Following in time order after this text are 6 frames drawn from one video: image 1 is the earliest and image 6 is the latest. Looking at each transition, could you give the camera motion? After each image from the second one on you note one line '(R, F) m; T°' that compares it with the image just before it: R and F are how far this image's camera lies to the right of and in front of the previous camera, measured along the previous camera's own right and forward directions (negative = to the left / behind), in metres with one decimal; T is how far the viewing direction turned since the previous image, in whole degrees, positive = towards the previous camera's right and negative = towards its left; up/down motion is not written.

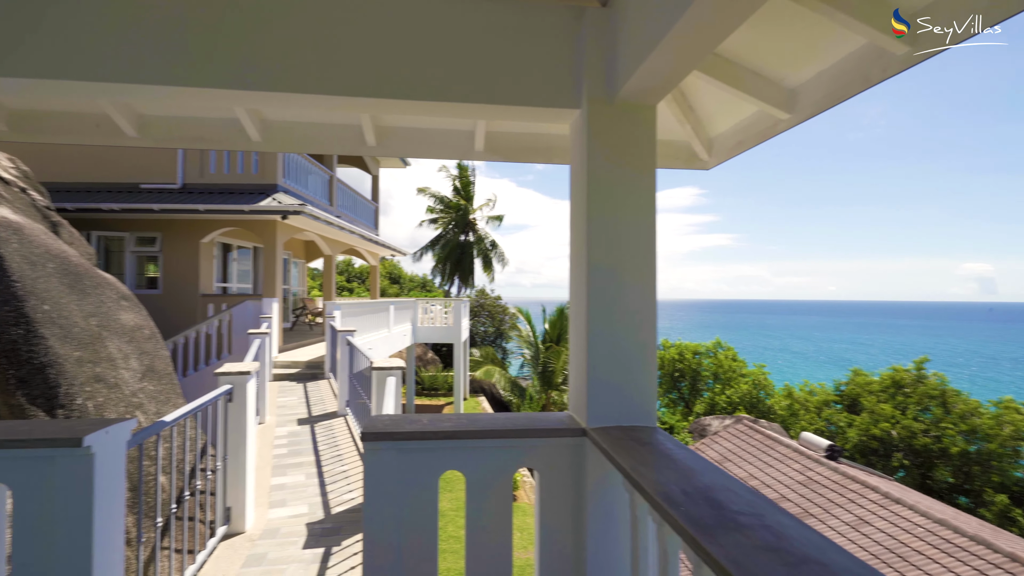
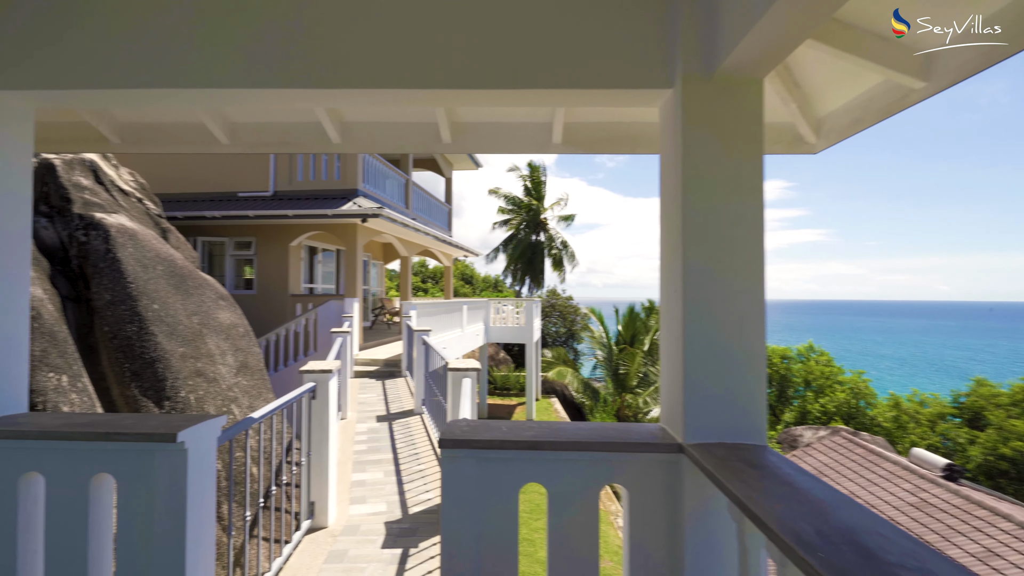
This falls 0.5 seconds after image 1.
(-0.1, +0.2) m; -8°
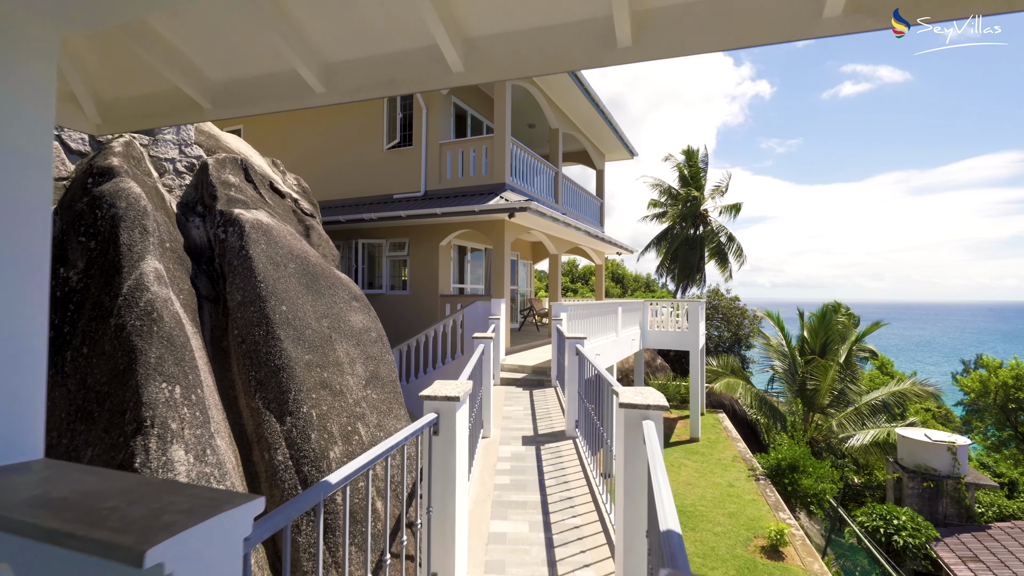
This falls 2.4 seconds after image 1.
(-0.3, +1.4) m; -17°
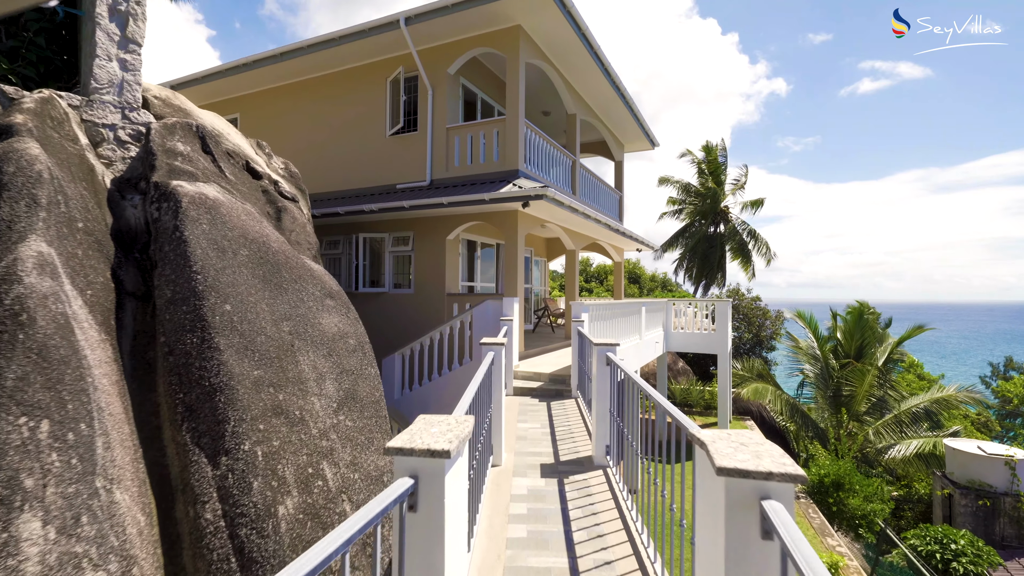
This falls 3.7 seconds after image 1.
(0.0, +1.2) m; -1°
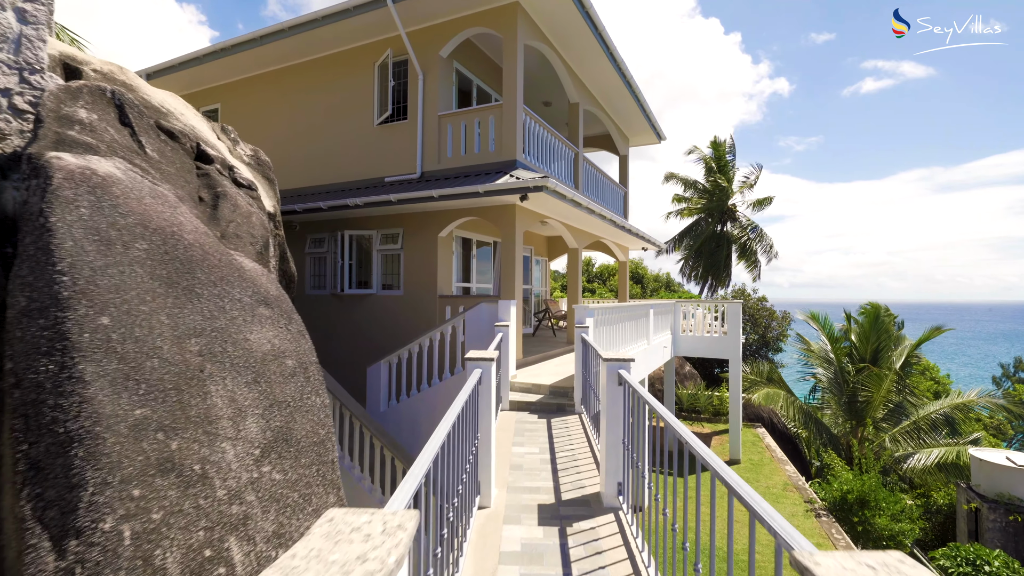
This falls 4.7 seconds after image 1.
(+0.1, +1.0) m; 0°
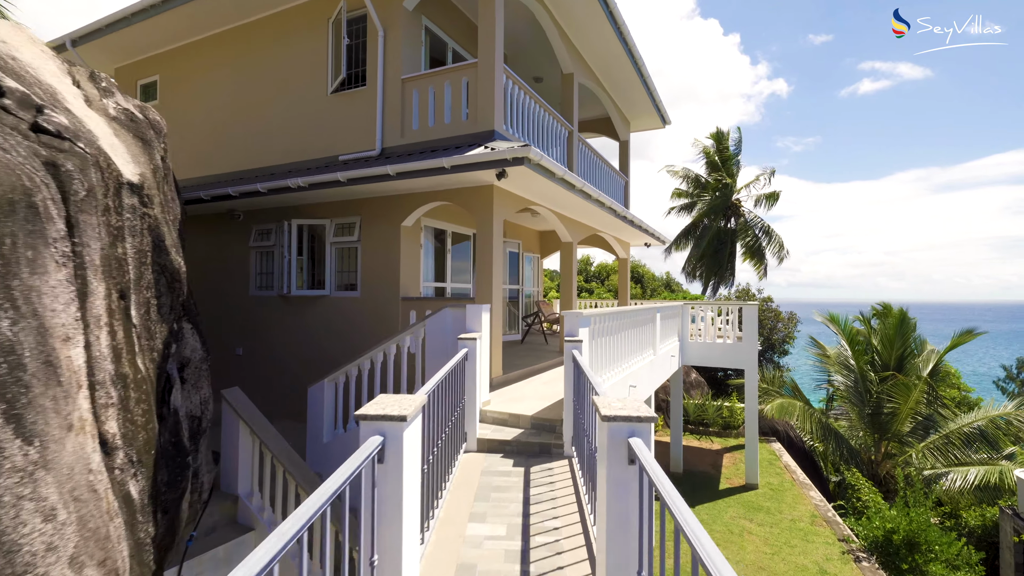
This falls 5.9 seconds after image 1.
(+0.4, +2.0) m; 0°
